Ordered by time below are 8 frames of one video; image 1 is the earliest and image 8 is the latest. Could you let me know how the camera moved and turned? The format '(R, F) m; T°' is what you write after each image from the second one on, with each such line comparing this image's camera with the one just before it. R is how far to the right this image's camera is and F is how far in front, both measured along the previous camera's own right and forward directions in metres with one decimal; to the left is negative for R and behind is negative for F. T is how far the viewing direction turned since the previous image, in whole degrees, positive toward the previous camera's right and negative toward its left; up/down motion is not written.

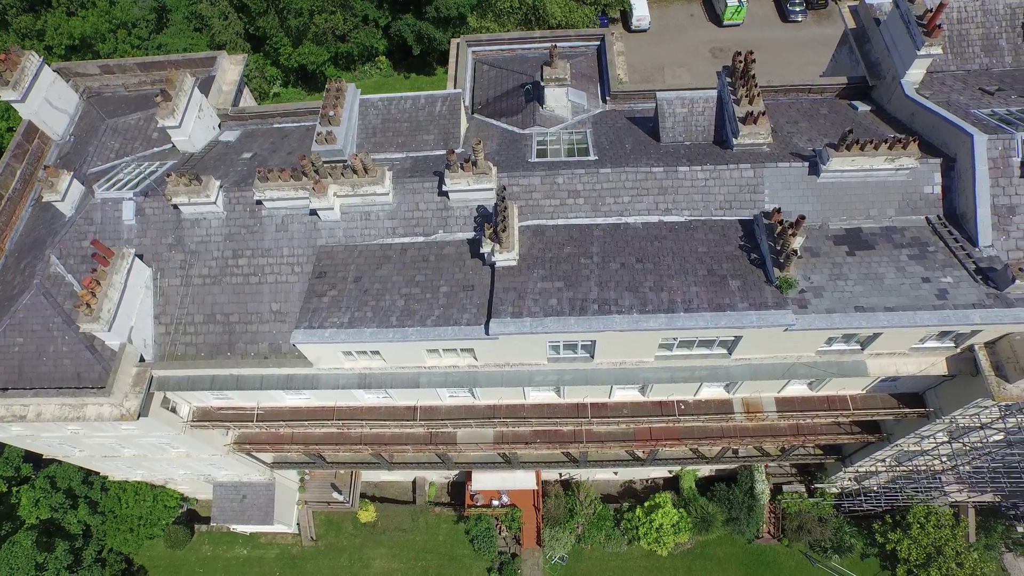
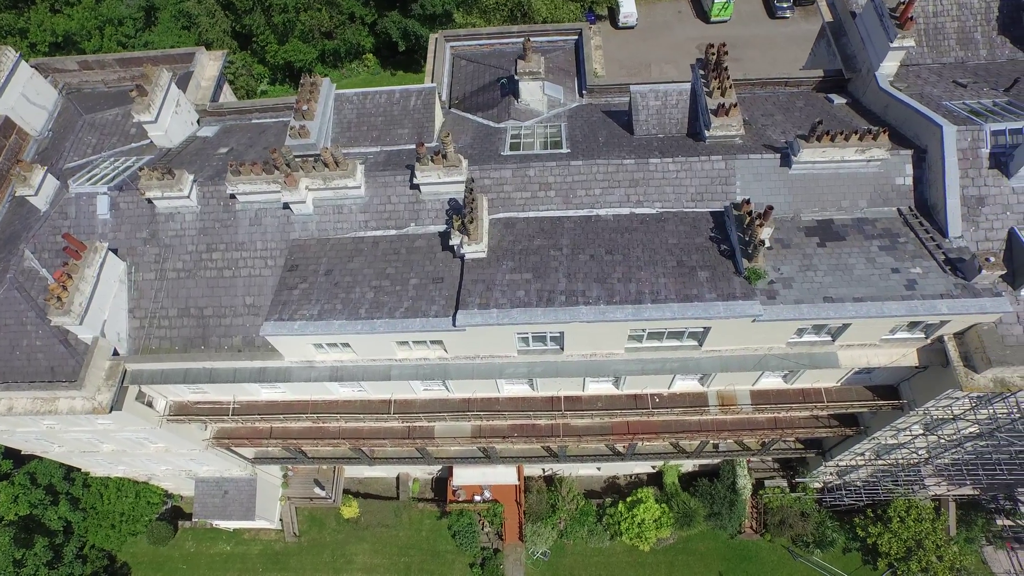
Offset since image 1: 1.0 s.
(+1.8, 0.0) m; 0°
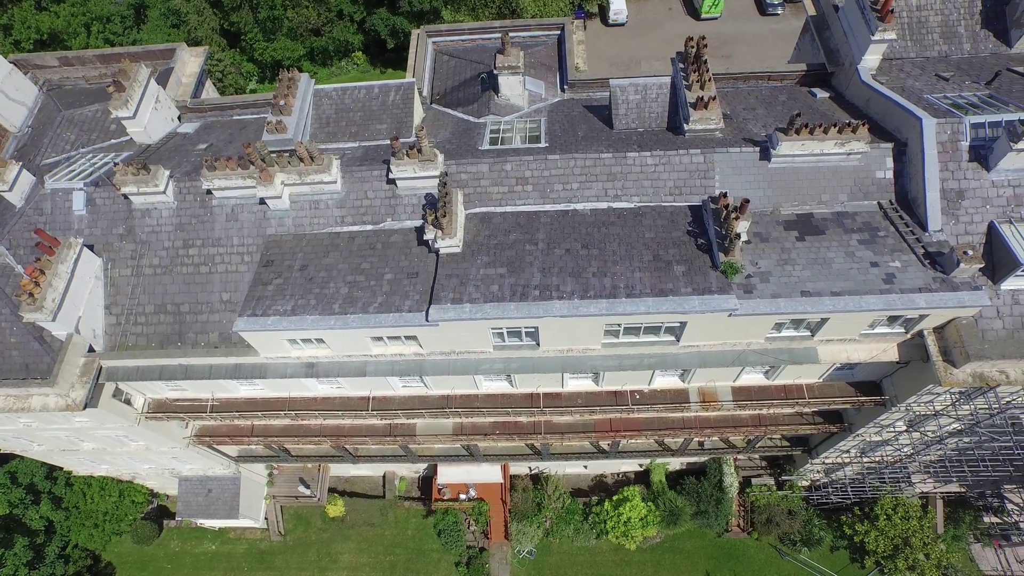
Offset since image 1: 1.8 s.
(+1.5, +0.2) m; 0°
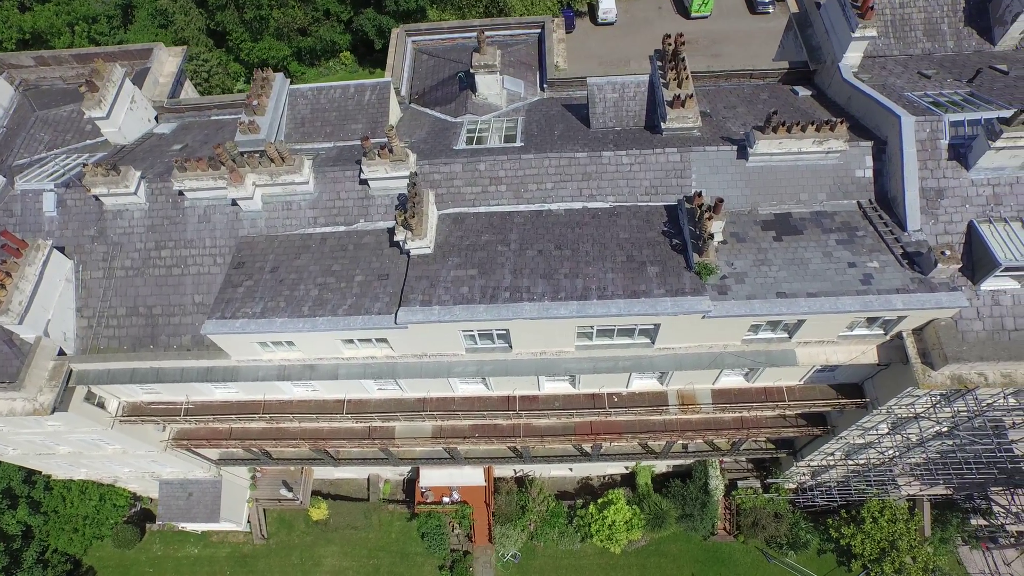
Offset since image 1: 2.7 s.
(+1.6, +0.3) m; 0°
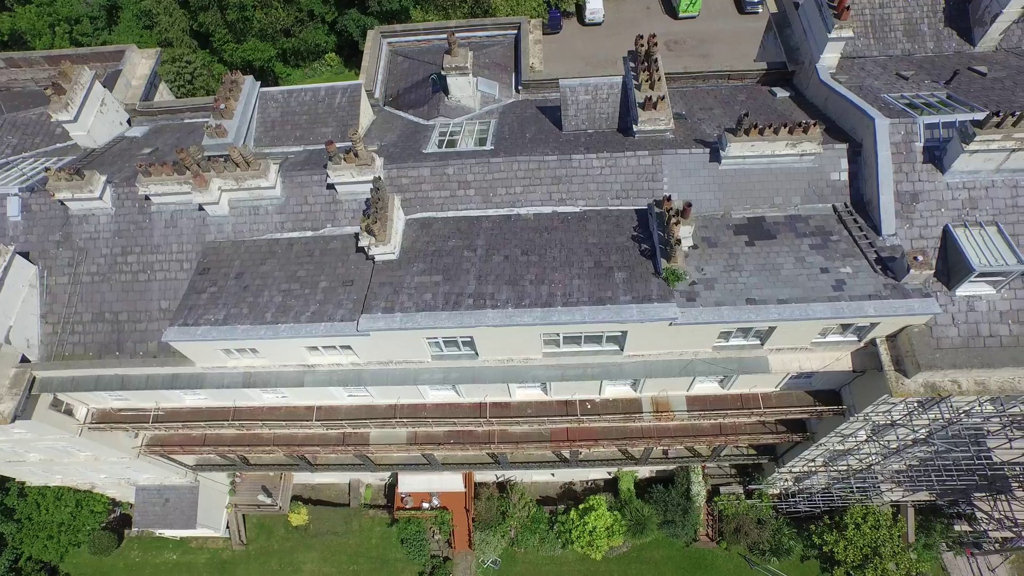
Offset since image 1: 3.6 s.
(+1.9, +0.4) m; 0°
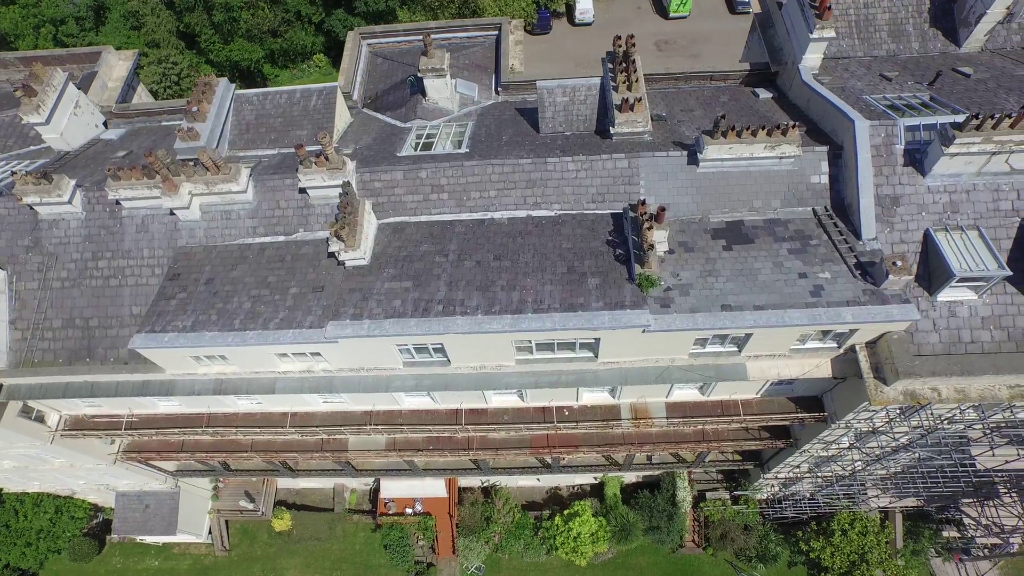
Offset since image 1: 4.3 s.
(+1.5, +0.4) m; 0°
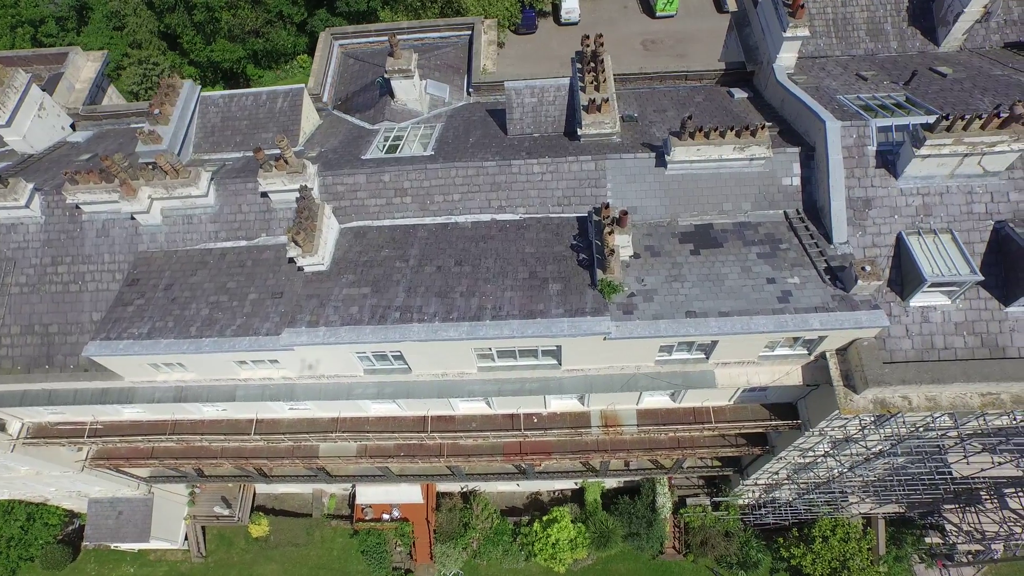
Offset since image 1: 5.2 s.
(+2.1, +0.5) m; 0°
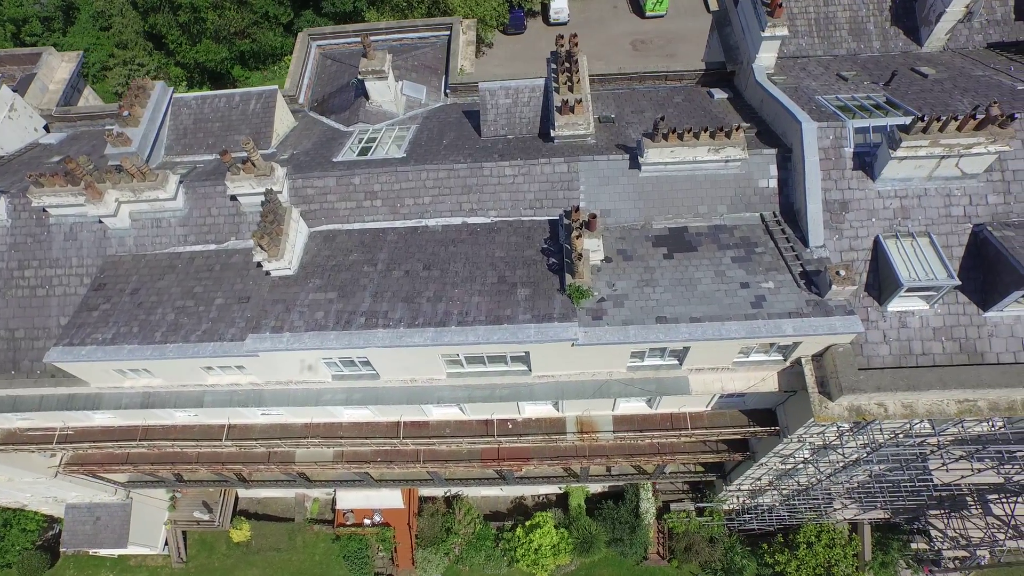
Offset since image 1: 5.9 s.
(+1.6, +0.4) m; 0°
